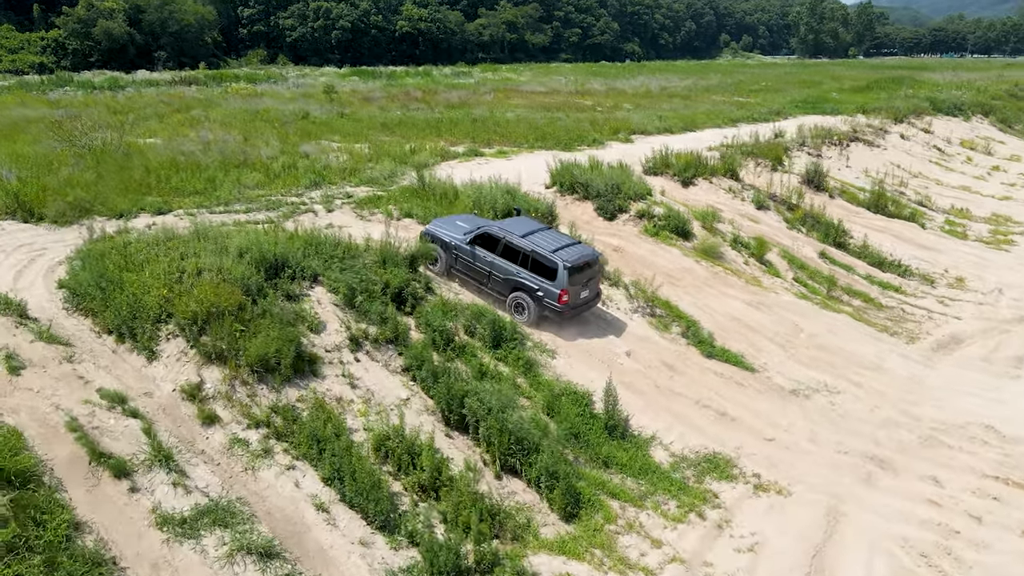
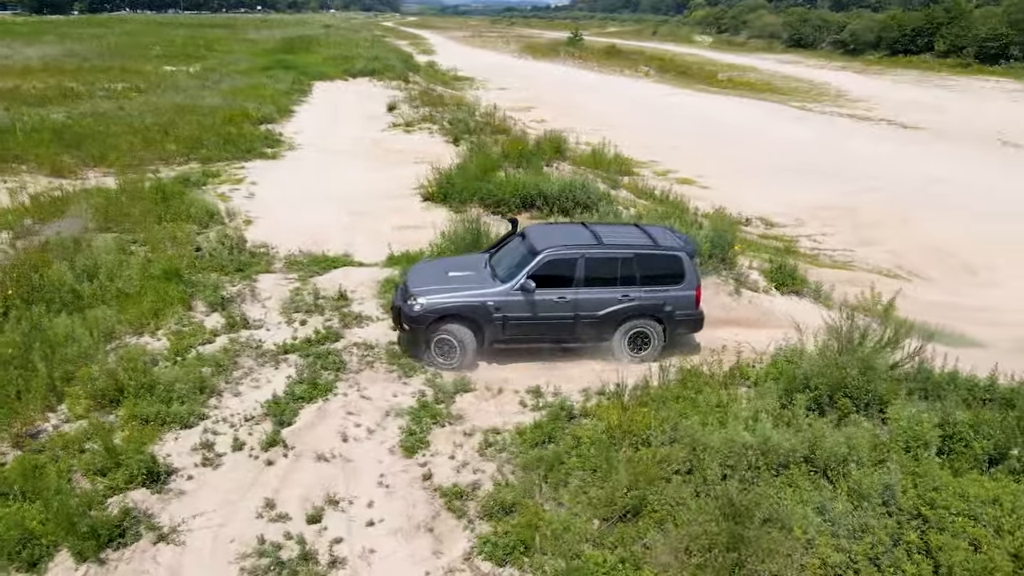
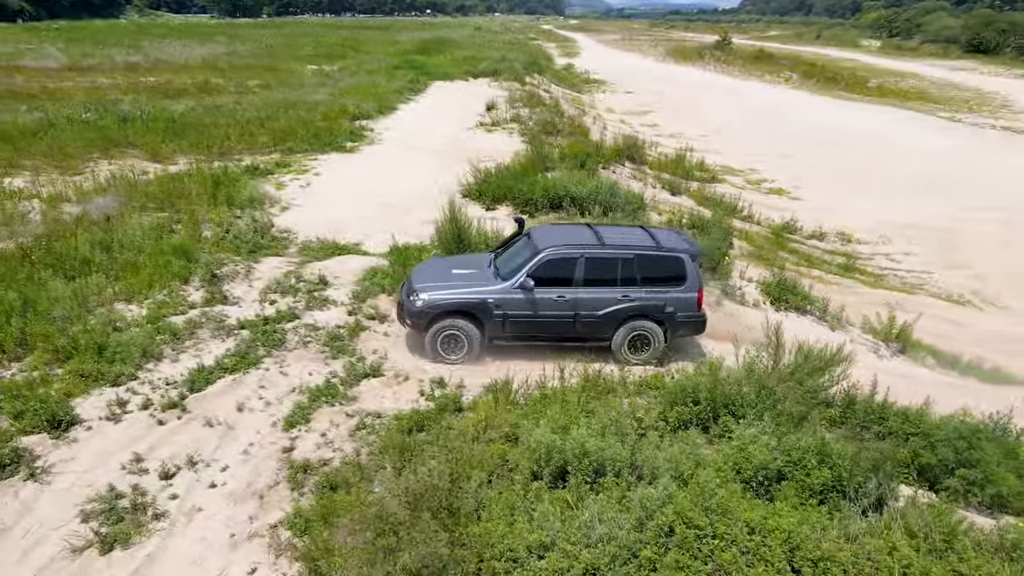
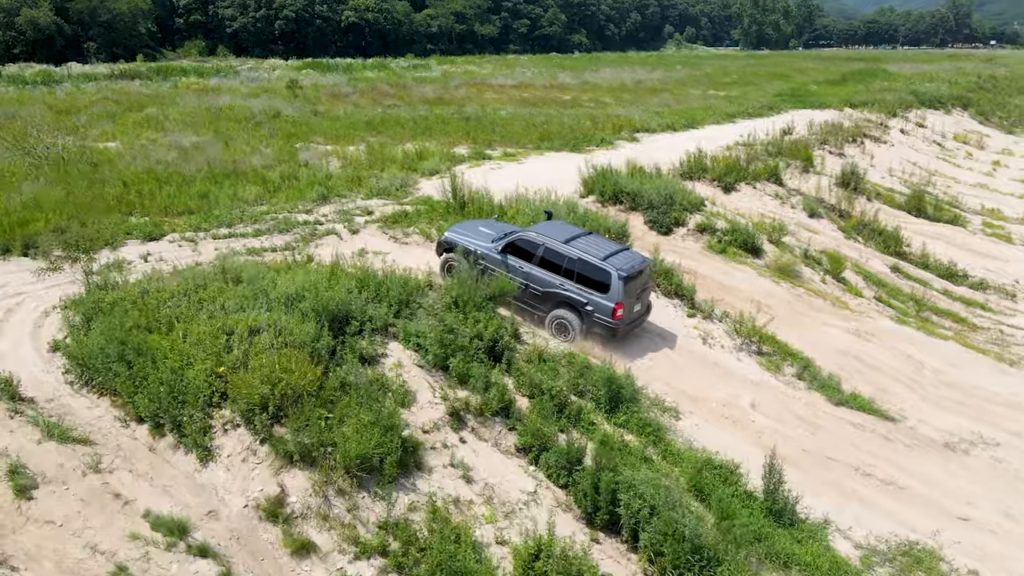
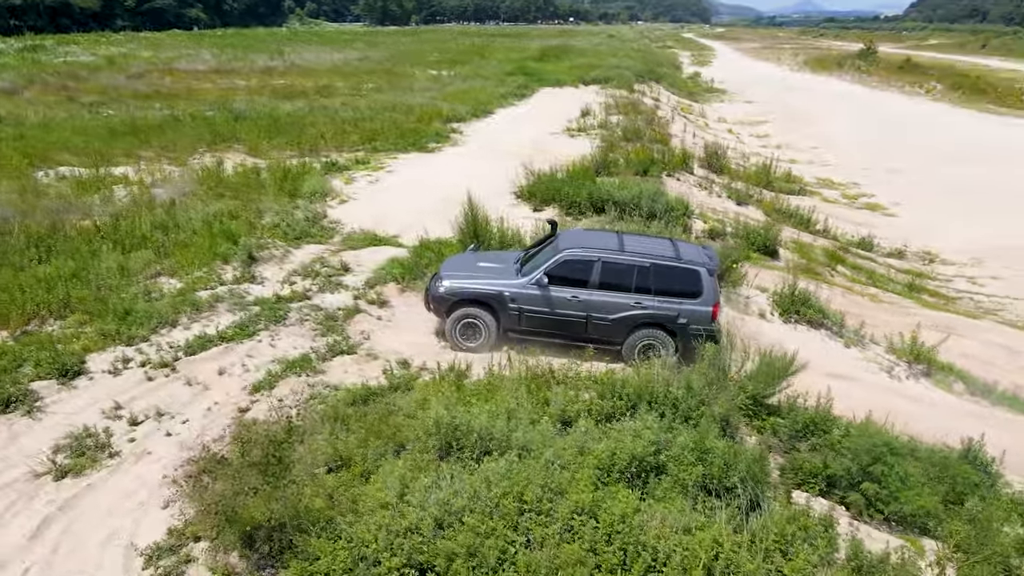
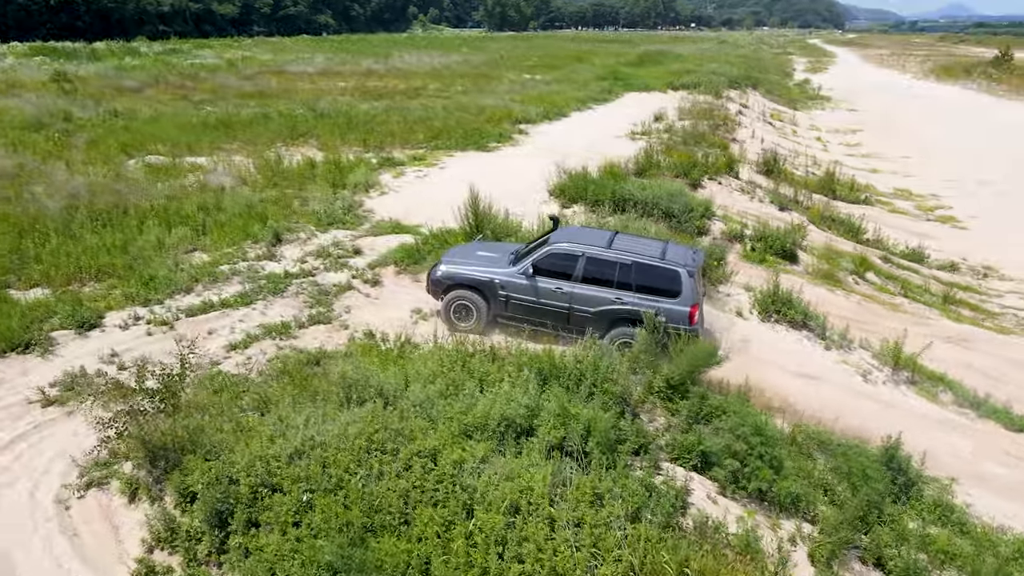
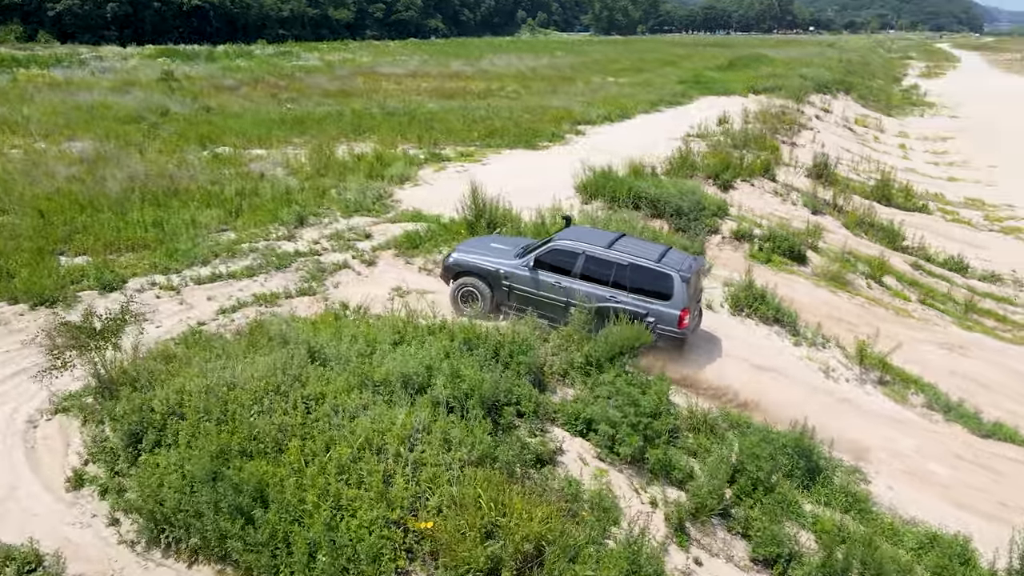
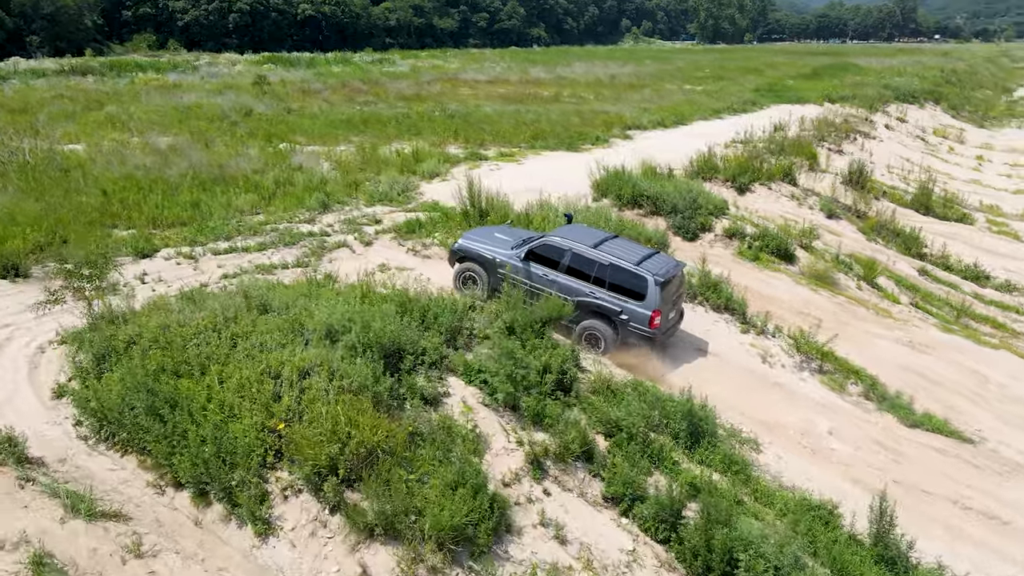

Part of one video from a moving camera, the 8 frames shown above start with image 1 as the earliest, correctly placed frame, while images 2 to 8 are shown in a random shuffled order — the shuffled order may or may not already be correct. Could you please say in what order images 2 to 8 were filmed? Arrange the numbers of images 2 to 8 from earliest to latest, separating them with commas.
4, 8, 7, 6, 5, 3, 2
